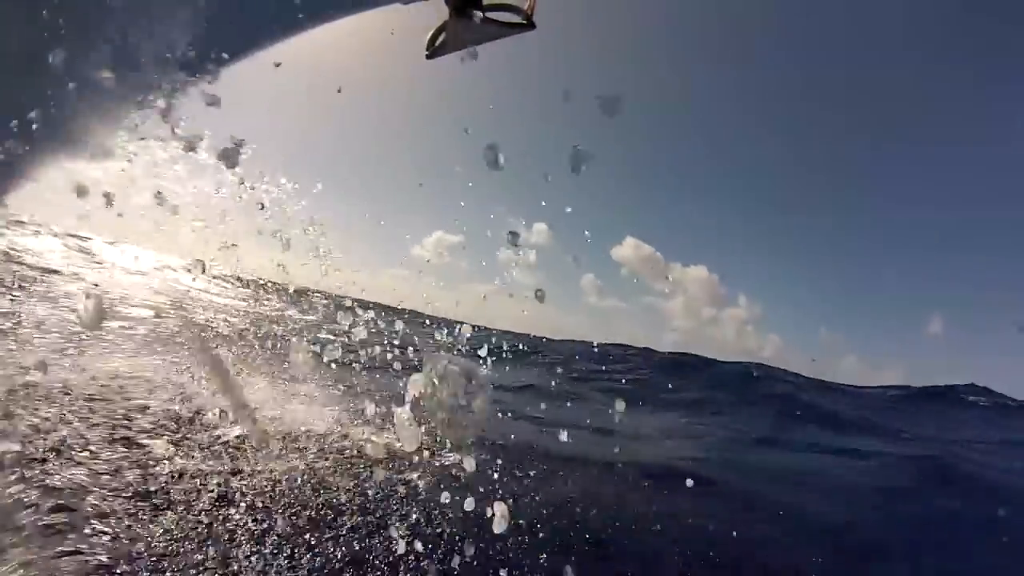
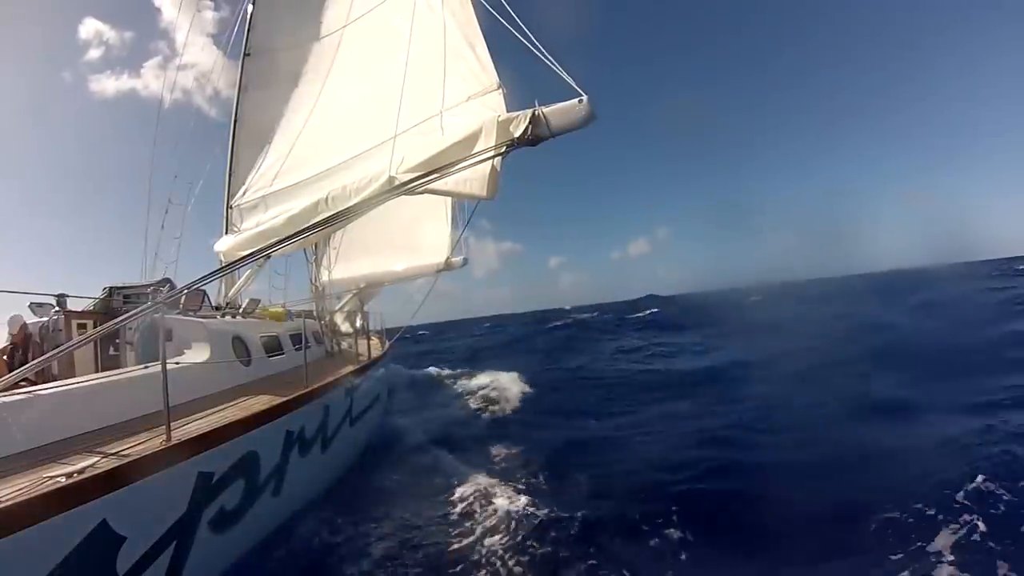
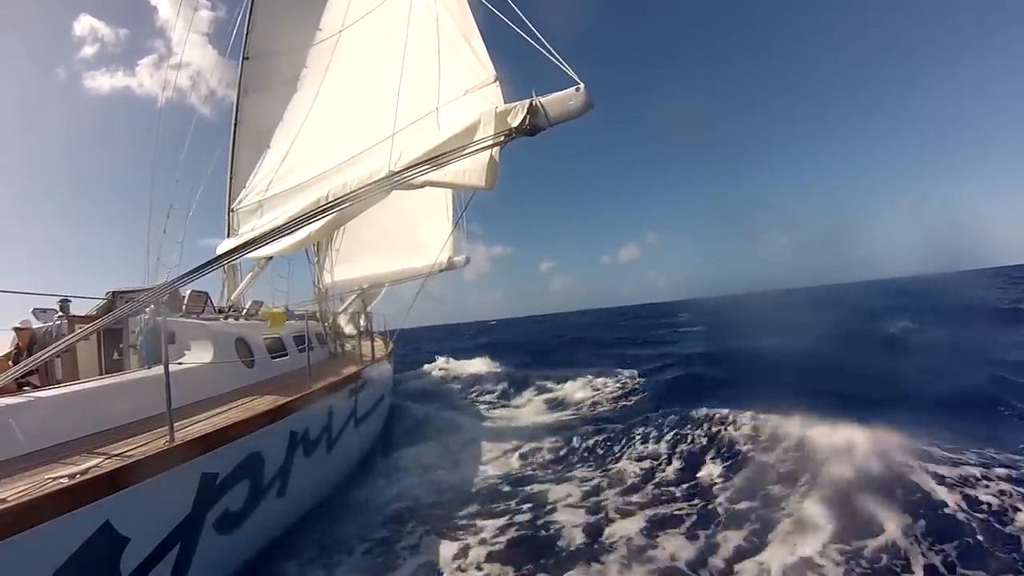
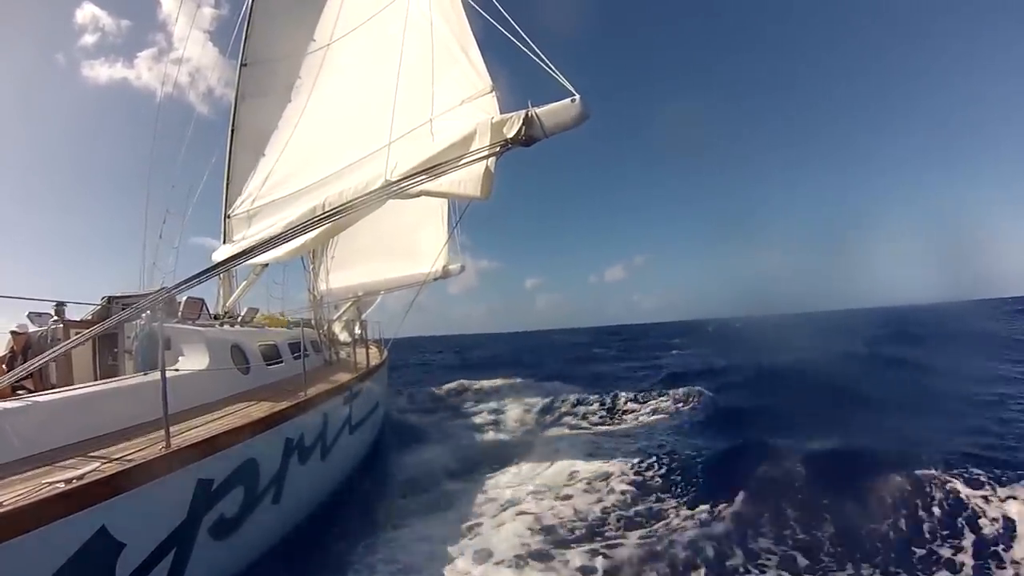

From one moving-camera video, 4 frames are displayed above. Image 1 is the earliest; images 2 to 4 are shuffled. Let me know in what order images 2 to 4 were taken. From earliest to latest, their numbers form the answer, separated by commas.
2, 3, 4
